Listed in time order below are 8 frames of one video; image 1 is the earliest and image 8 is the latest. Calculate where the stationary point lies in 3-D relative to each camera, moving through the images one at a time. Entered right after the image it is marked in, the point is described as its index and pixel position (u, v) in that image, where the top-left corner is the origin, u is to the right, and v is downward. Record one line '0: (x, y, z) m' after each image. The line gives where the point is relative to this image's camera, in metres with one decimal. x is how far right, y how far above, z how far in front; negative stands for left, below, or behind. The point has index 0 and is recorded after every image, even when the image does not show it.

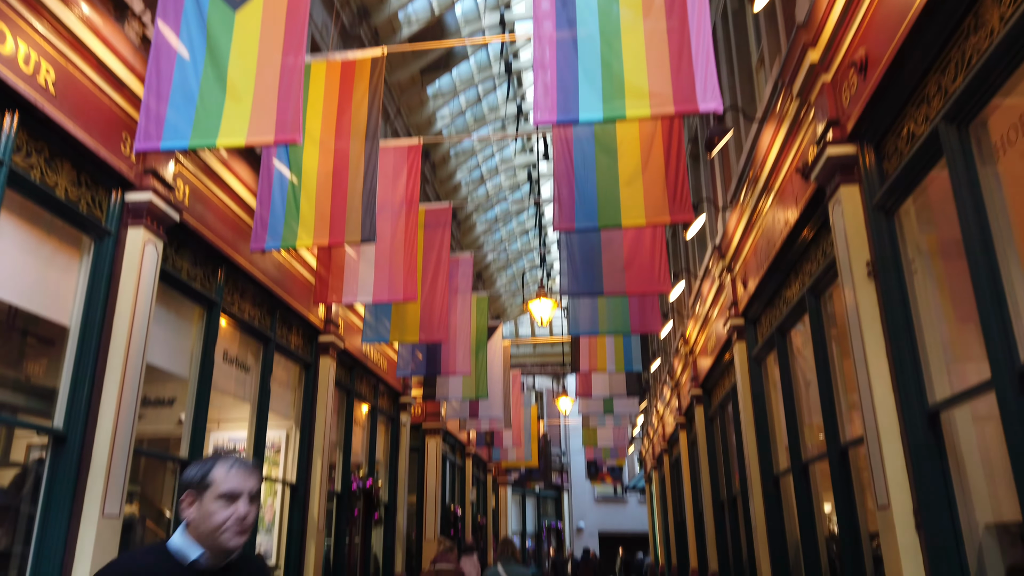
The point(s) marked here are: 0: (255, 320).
0: (-2.8, -0.4, +8.3) m
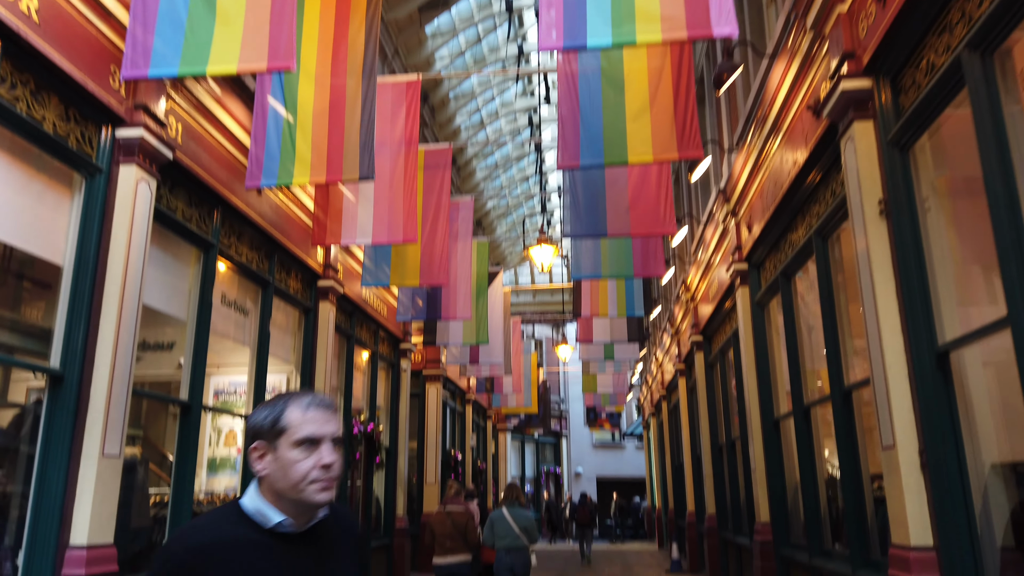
0: (-2.8, +0.3, +8.2) m
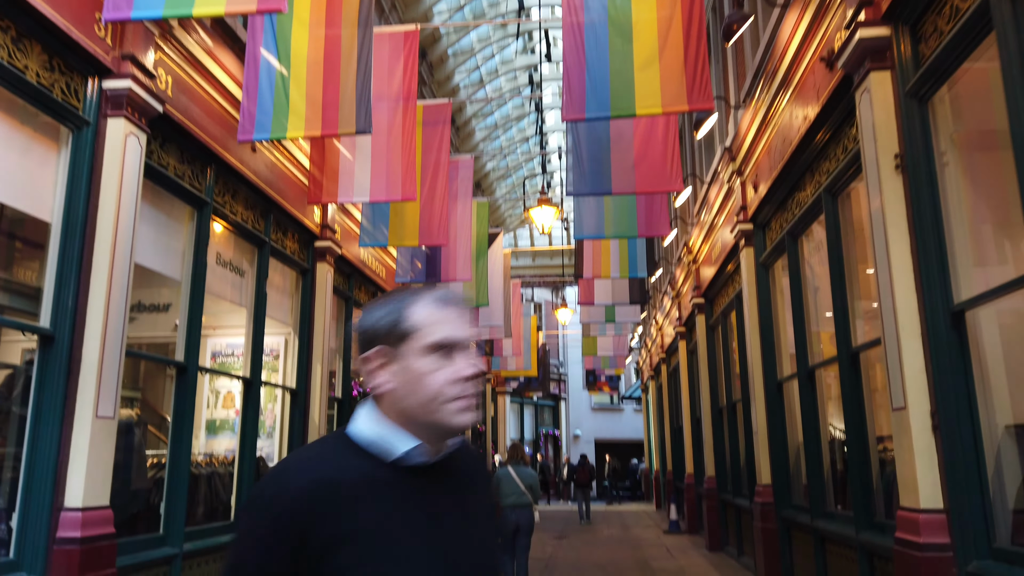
0: (-2.8, +0.7, +8.0) m
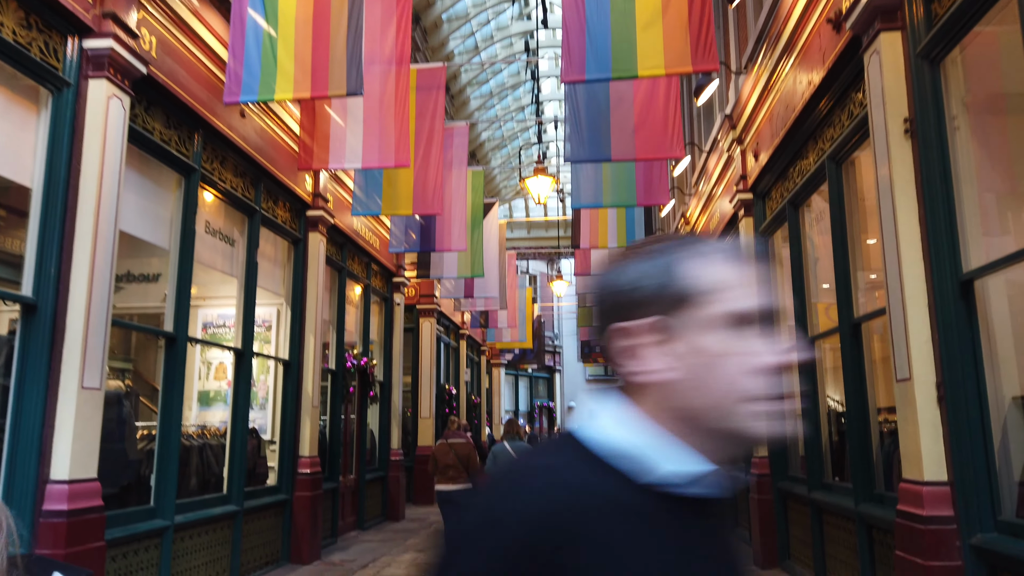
0: (-2.8, +1.0, +7.9) m
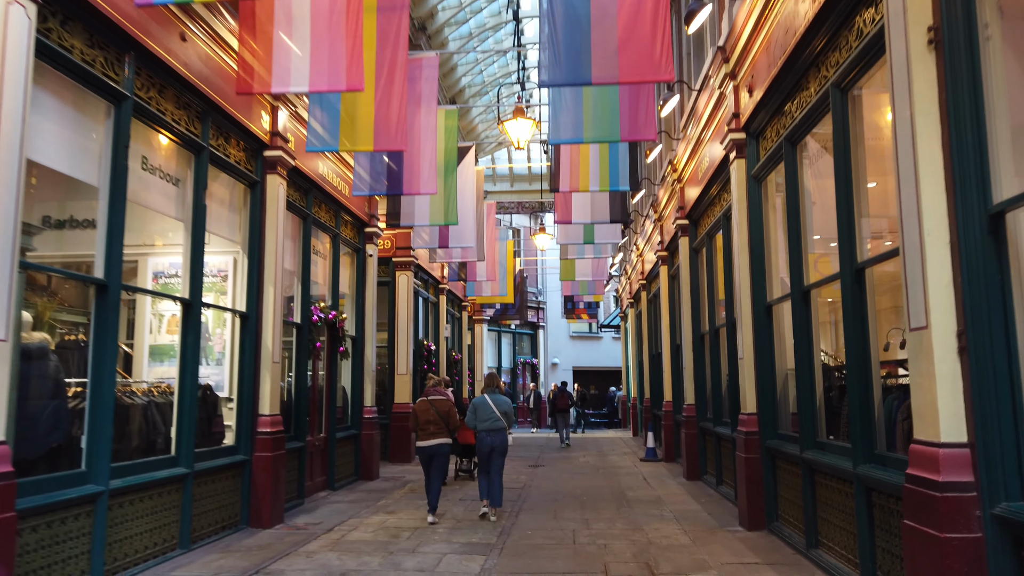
0: (-3.1, +1.5, +7.1) m
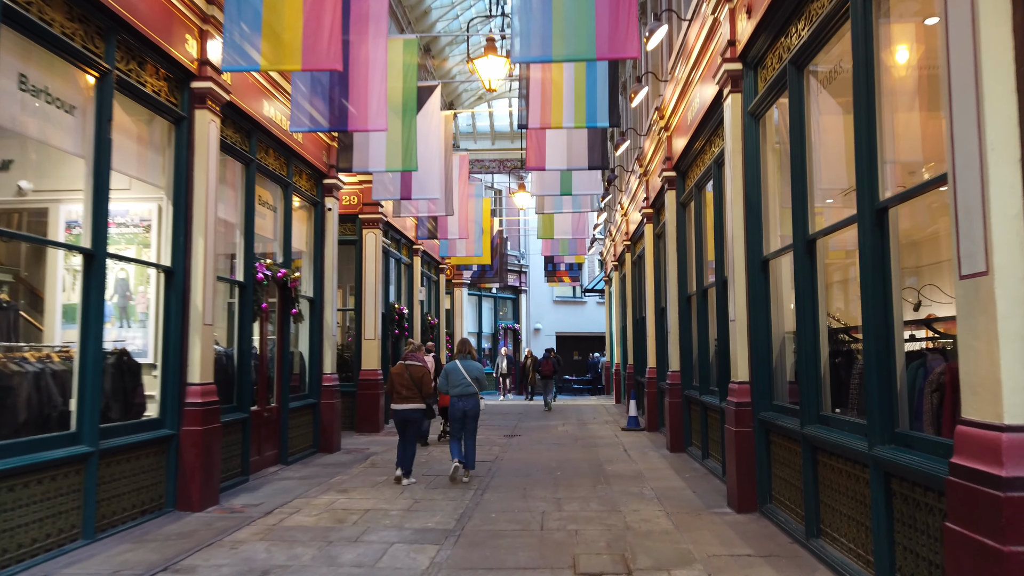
0: (-3.4, +1.9, +6.0) m
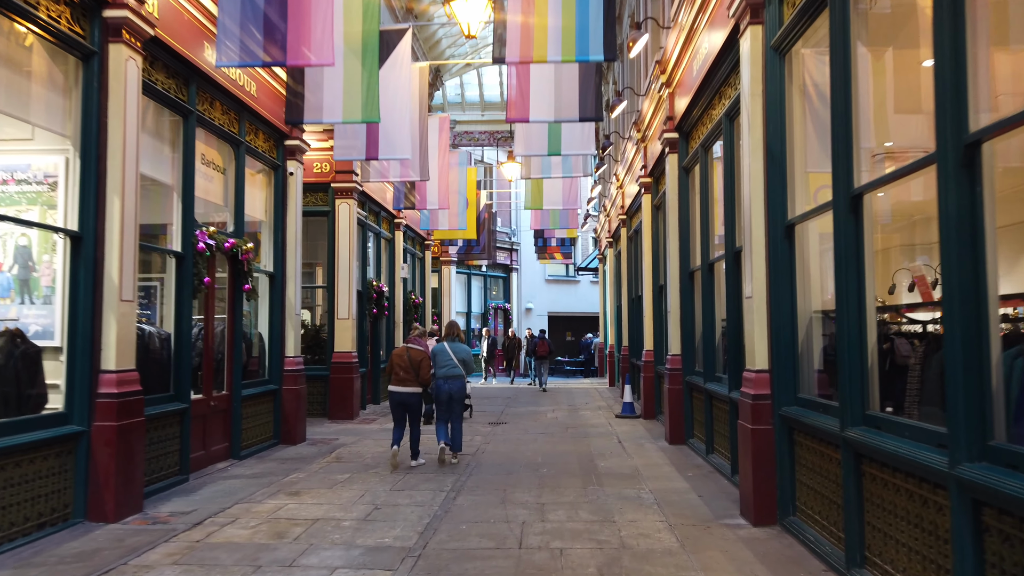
0: (-3.6, +2.1, +4.7) m
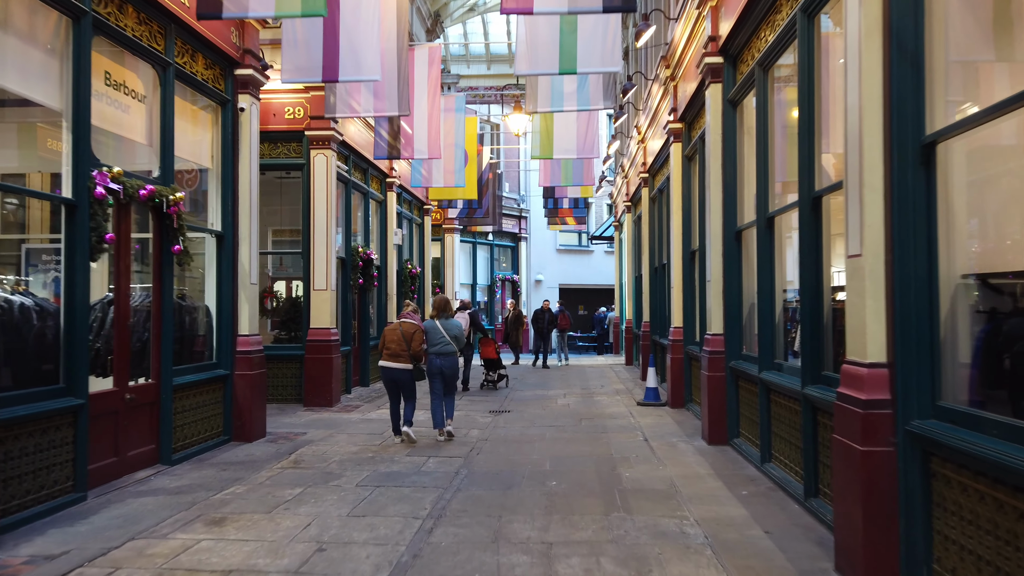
0: (-3.6, +2.3, +2.8) m
